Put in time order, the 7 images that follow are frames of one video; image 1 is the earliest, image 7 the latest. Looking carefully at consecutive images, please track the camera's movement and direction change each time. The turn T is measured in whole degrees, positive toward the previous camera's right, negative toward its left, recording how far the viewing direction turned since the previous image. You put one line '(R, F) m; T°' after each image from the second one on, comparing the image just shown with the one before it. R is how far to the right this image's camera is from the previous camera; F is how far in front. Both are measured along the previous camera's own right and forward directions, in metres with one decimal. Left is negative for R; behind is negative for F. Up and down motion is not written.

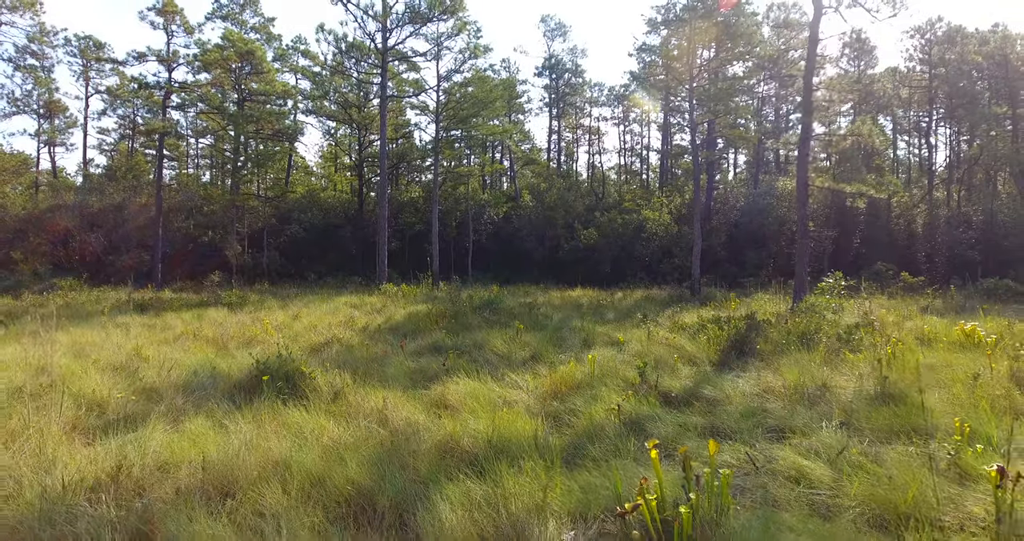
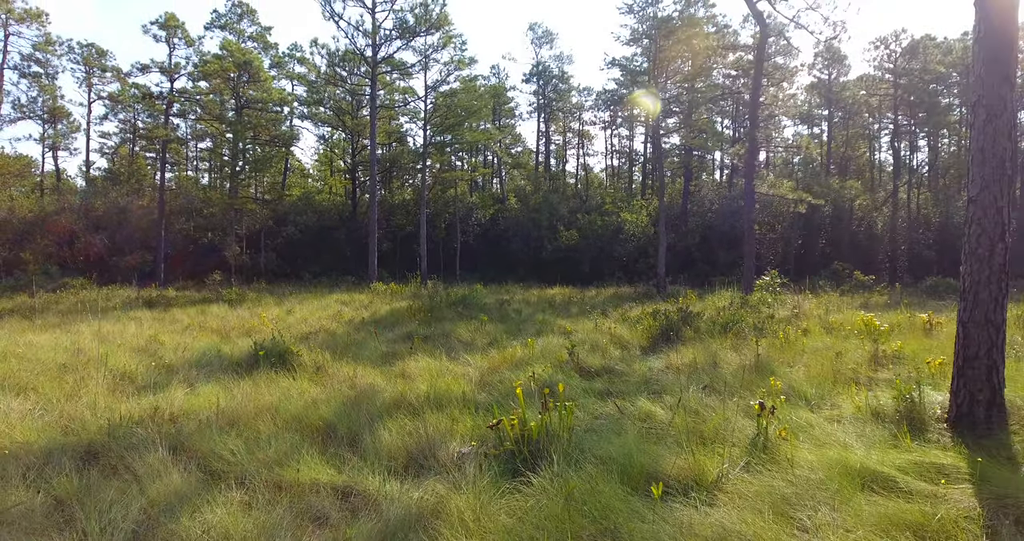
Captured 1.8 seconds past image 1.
(+0.5, -1.2) m; 0°
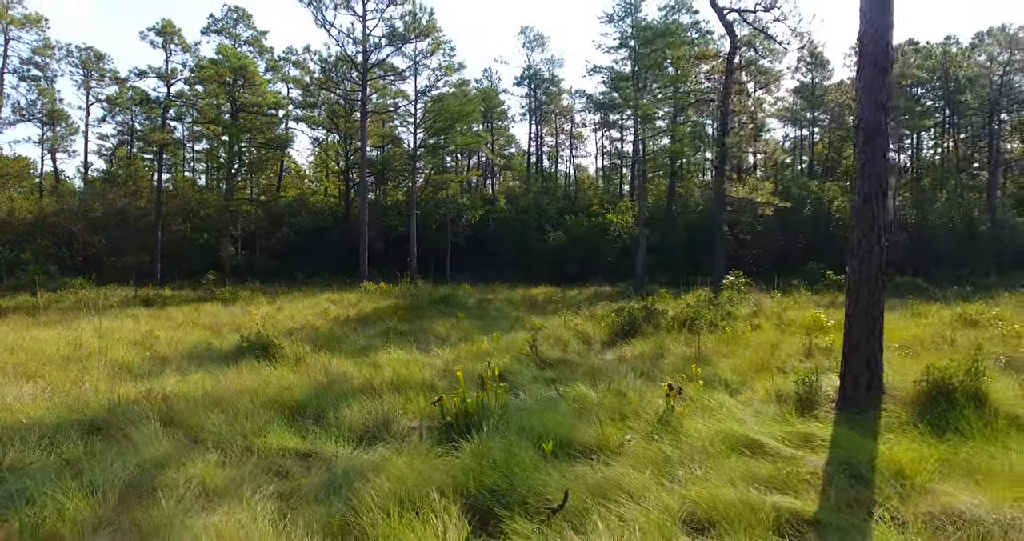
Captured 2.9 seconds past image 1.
(+0.4, -0.6) m; 0°
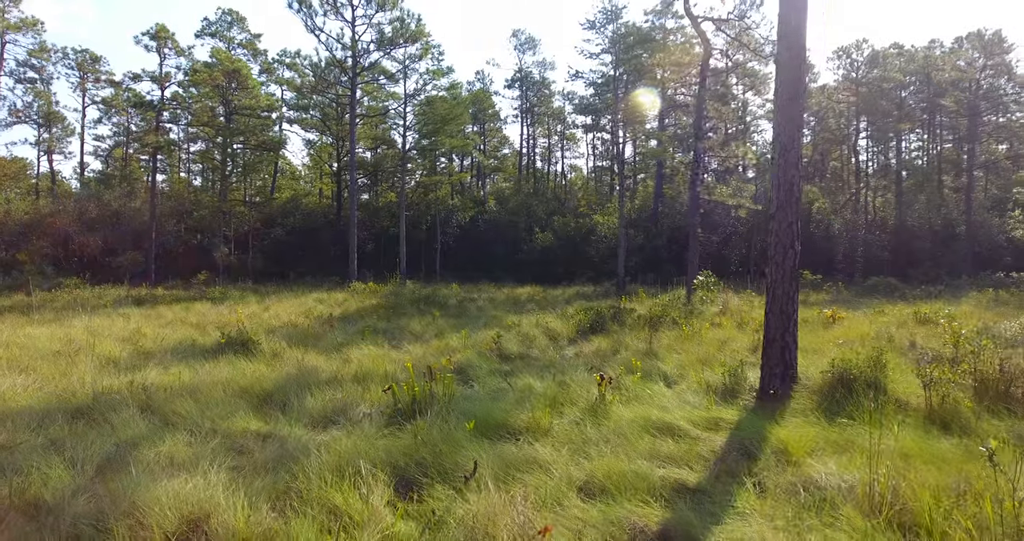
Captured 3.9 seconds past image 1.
(+0.4, -0.5) m; 0°
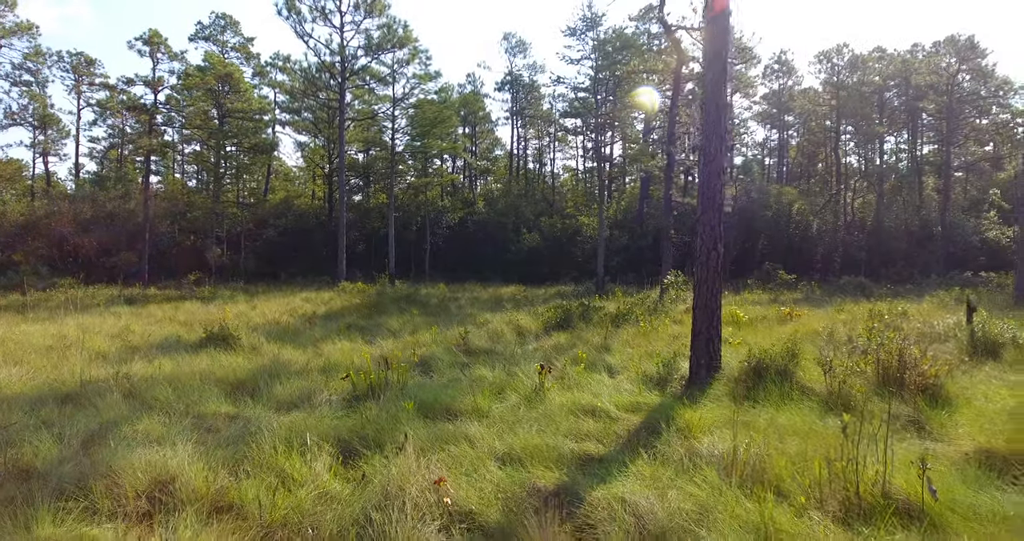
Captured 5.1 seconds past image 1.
(+0.4, -0.5) m; 0°
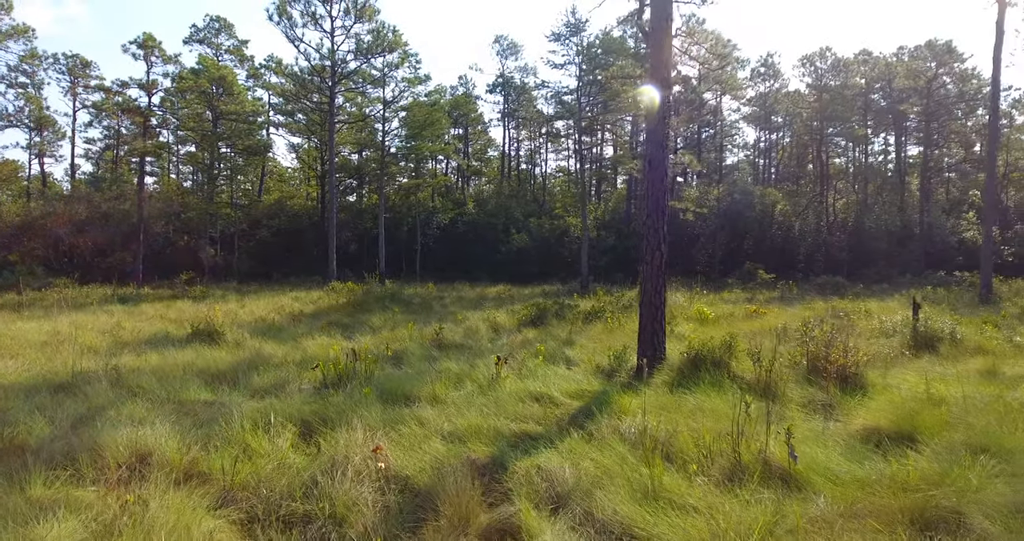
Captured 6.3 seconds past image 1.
(+0.4, -0.5) m; 0°
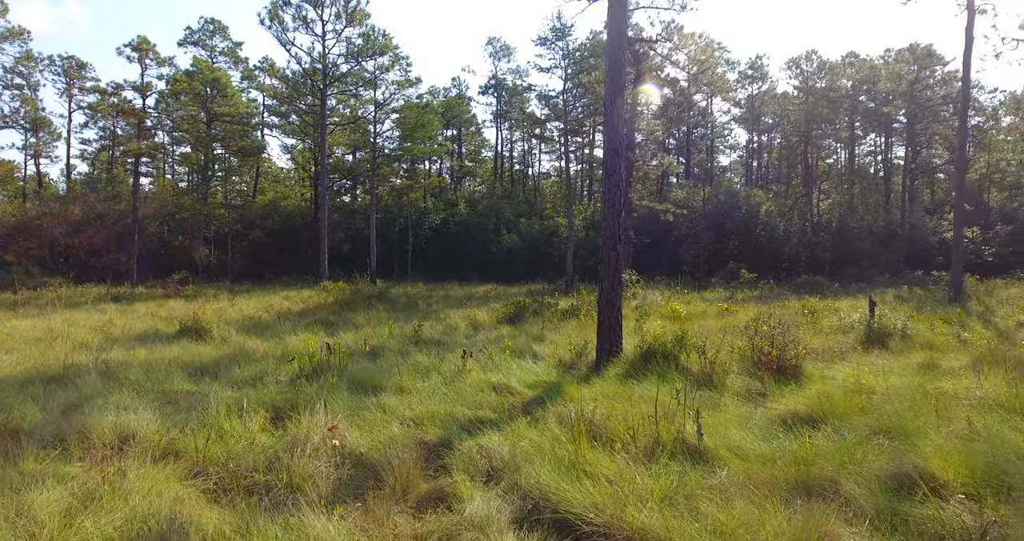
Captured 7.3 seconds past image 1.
(+0.3, -0.4) m; 0°
